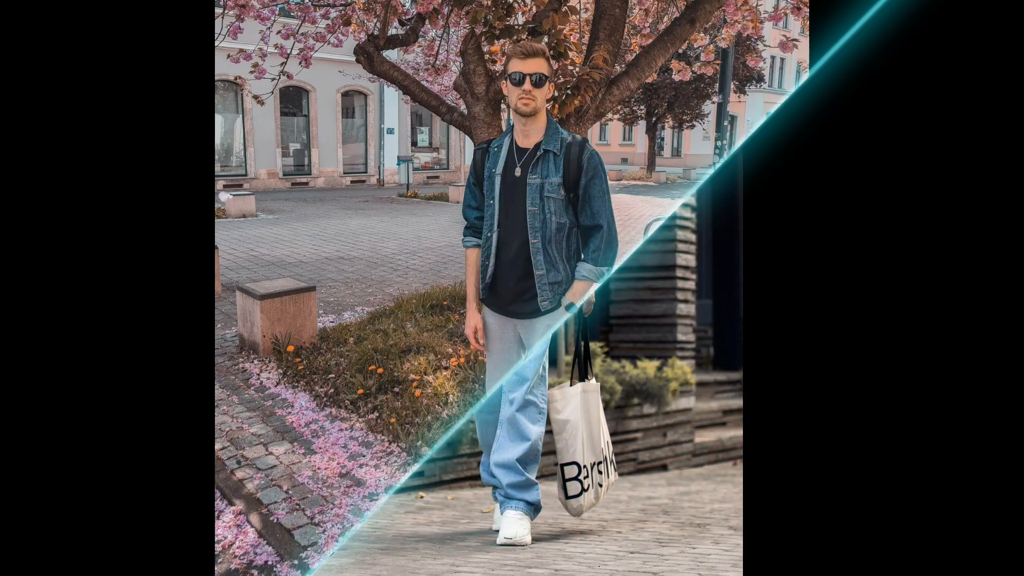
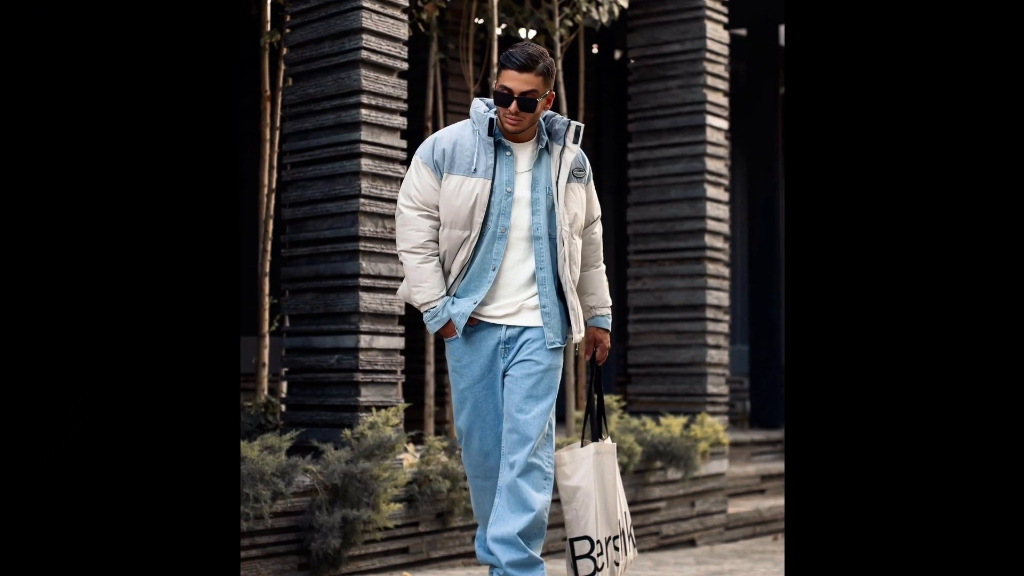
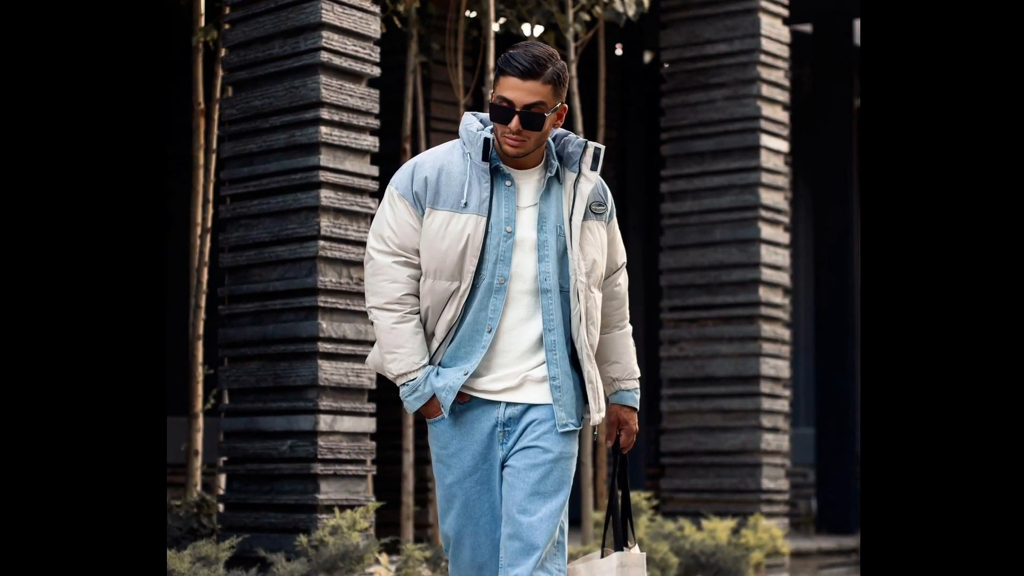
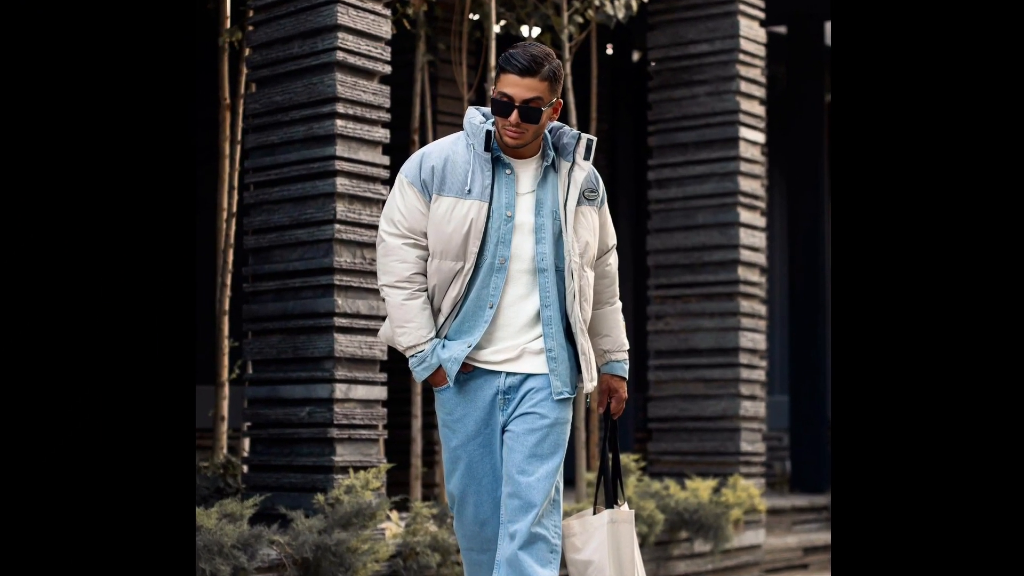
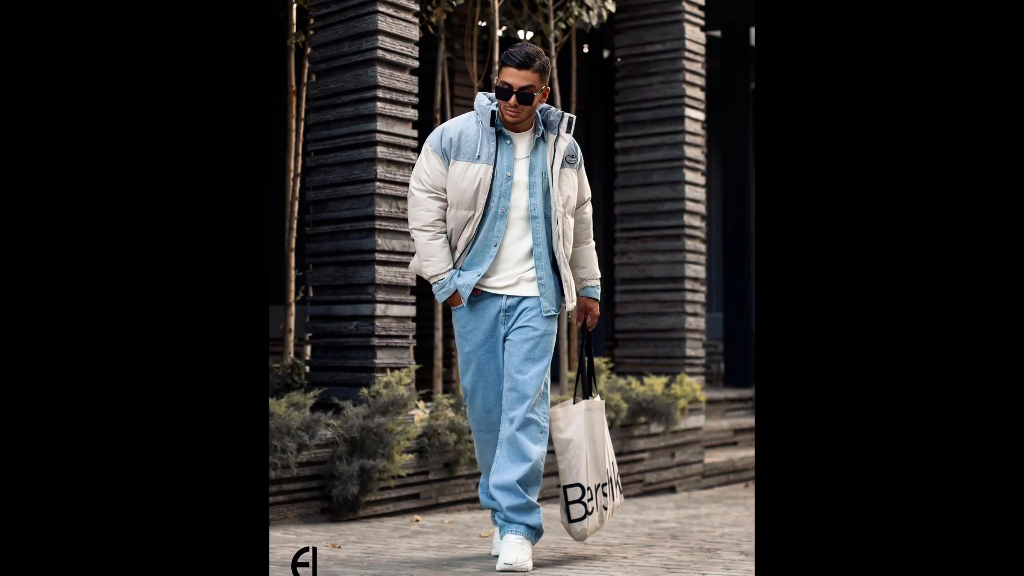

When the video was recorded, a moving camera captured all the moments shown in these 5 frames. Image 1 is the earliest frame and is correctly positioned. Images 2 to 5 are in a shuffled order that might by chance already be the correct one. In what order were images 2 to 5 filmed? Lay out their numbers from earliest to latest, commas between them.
5, 2, 4, 3
